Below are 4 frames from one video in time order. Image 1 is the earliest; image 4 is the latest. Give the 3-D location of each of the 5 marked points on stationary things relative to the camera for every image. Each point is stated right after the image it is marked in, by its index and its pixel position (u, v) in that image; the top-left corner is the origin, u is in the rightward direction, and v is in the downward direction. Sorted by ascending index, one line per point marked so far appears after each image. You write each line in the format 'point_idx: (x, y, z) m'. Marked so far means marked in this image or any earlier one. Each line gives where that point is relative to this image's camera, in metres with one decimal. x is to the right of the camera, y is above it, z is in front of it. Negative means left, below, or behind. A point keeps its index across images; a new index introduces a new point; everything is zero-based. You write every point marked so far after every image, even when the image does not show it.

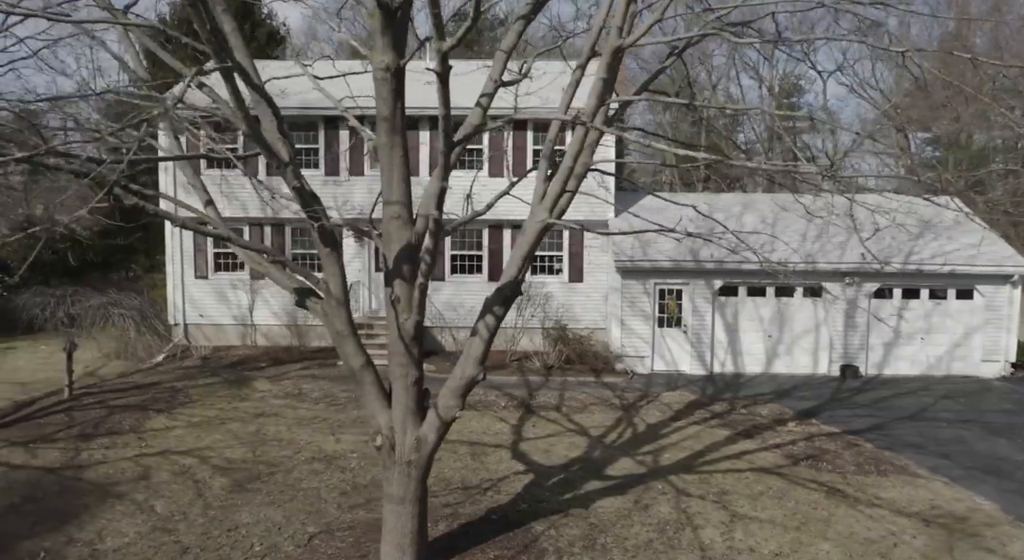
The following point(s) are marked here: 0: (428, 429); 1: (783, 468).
0: (-0.8, -1.4, +7.2) m
1: (+3.6, -2.5, +9.9) m
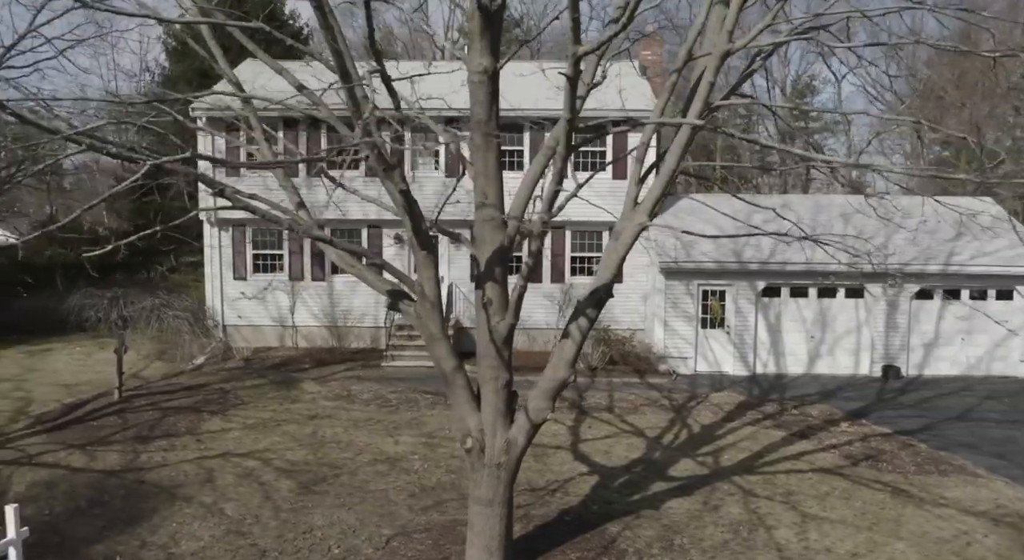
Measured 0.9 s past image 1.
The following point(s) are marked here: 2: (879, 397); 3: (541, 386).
0: (+0.1, -1.4, +7.2) m
1: (+4.4, -2.5, +10.0) m
2: (+6.2, -2.0, +12.8) m
3: (+0.3, -1.0, +7.1) m
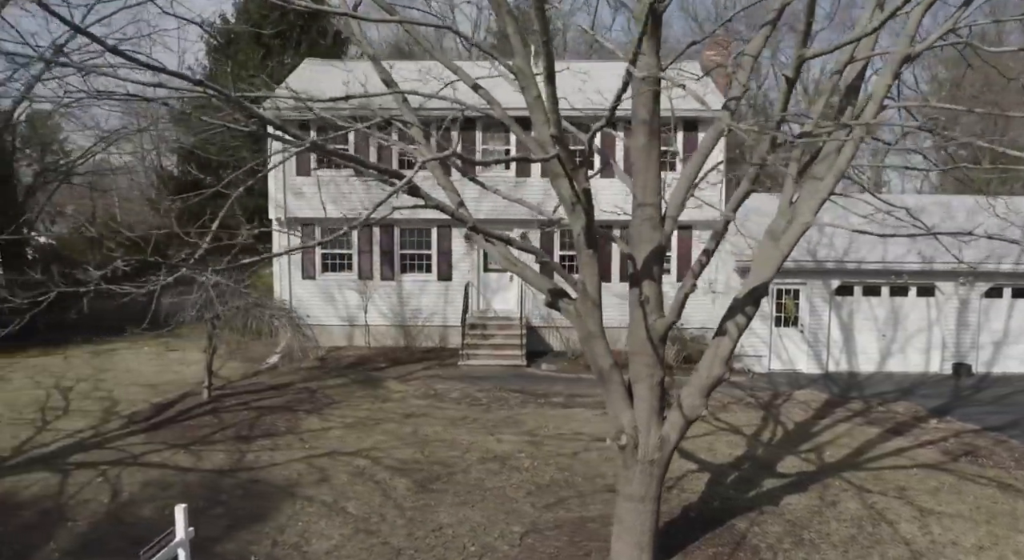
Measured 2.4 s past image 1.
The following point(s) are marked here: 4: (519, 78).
0: (+1.5, -1.4, +7.3) m
1: (+5.8, -2.5, +10.2) m
2: (+7.6, -2.0, +13.0) m
3: (+1.8, -1.0, +7.2) m
4: (0.0, +1.7, +6.5) m
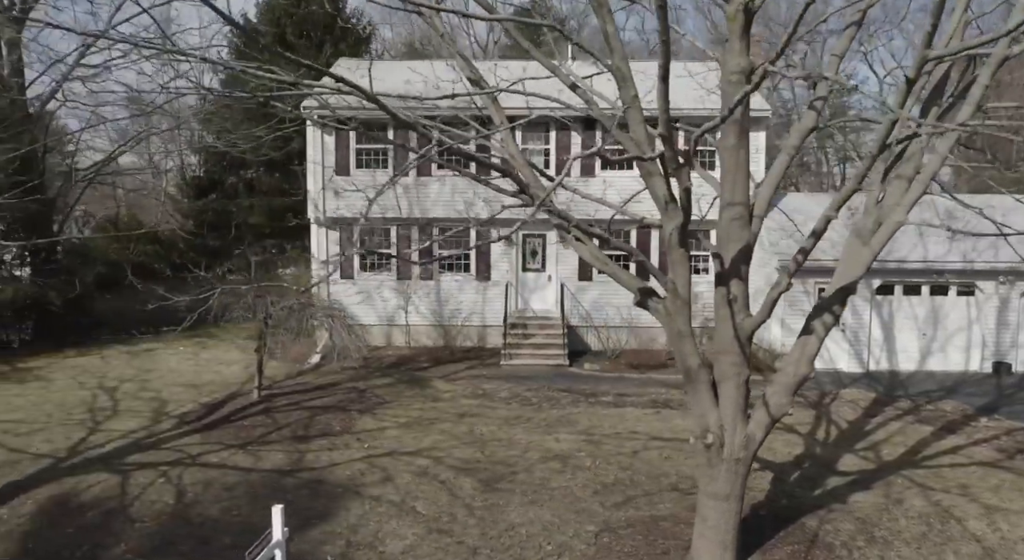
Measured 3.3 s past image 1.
0: (+2.4, -1.4, +7.3) m
1: (+6.6, -2.5, +10.2) m
2: (+8.3, -1.9, +13.0) m
3: (+2.6, -1.0, +7.2) m
4: (+0.9, +1.7, +6.5) m
